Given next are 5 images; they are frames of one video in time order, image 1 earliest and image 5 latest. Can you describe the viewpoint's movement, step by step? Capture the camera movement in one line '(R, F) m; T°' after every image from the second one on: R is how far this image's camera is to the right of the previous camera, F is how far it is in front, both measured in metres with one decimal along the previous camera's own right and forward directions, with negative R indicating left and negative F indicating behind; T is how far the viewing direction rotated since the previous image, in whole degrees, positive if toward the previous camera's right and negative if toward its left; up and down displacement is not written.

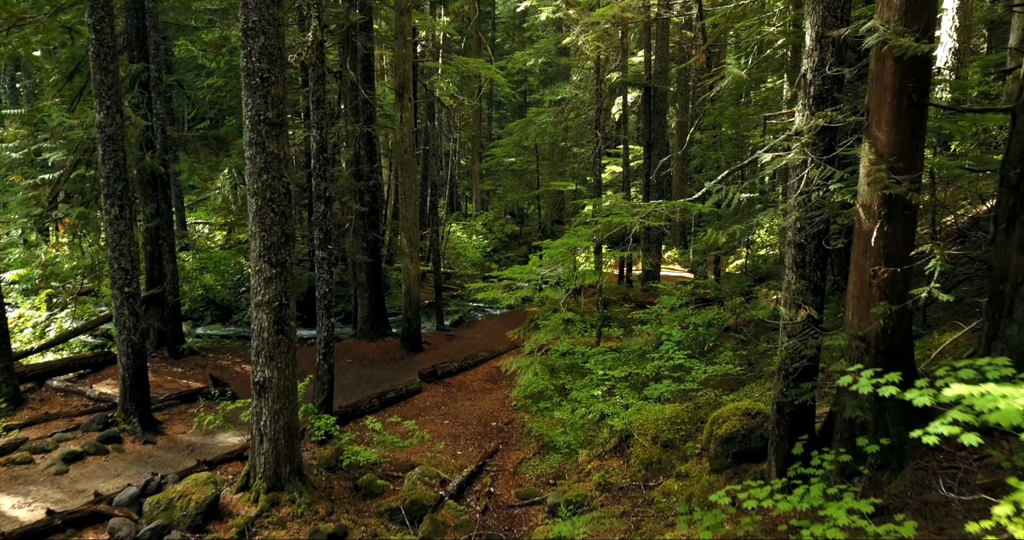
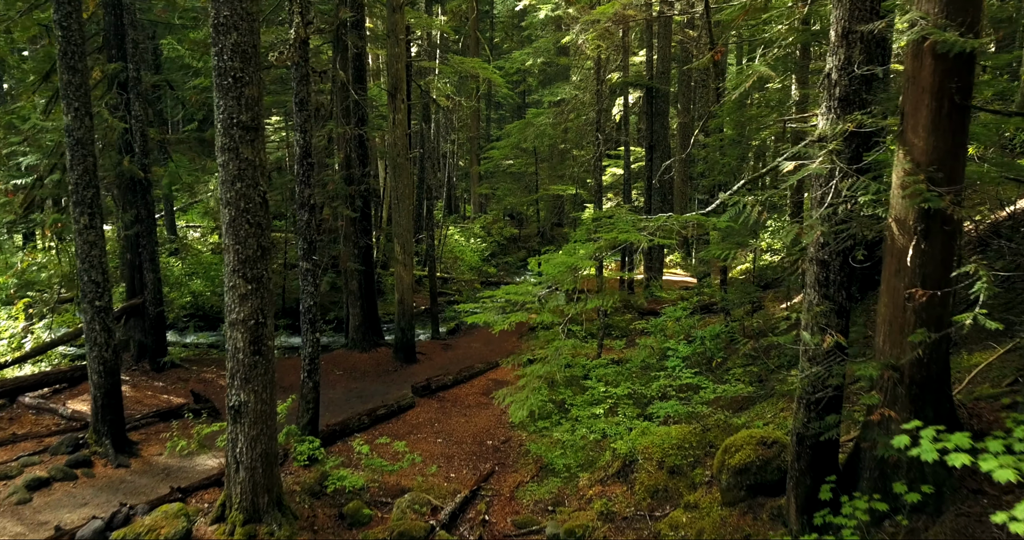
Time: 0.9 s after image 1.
(+0.1, +0.5) m; 0°
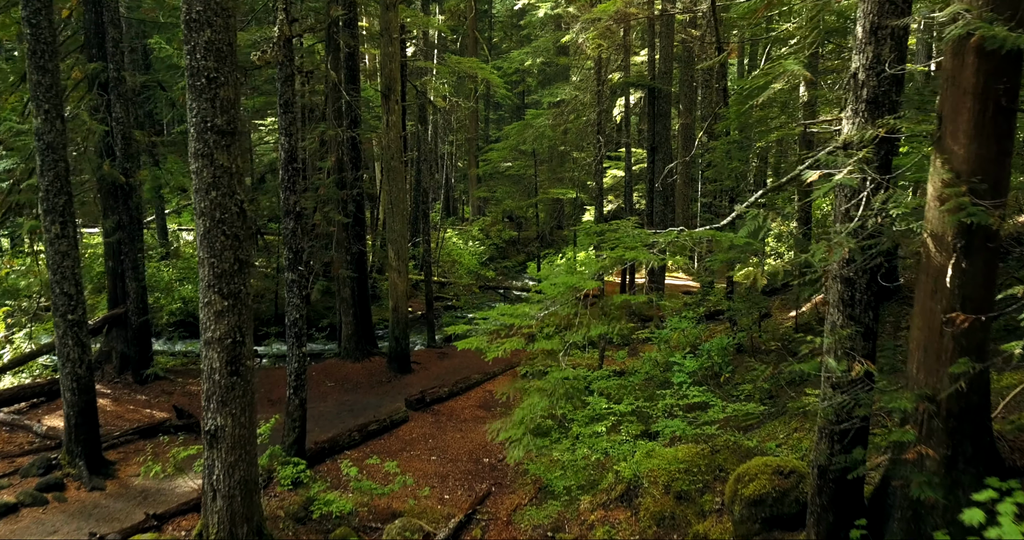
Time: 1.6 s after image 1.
(0.0, +0.4) m; 0°
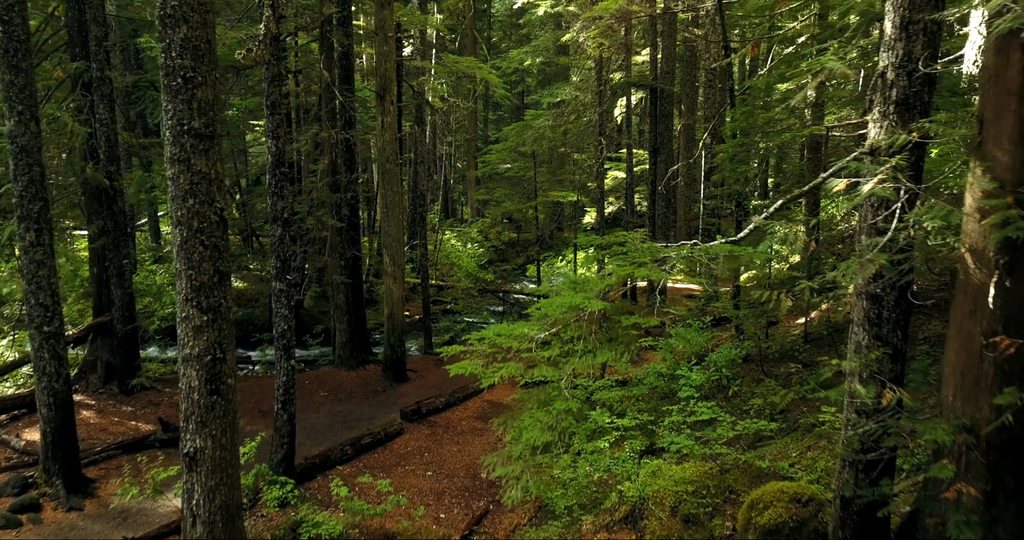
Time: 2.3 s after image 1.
(0.0, +0.3) m; 0°
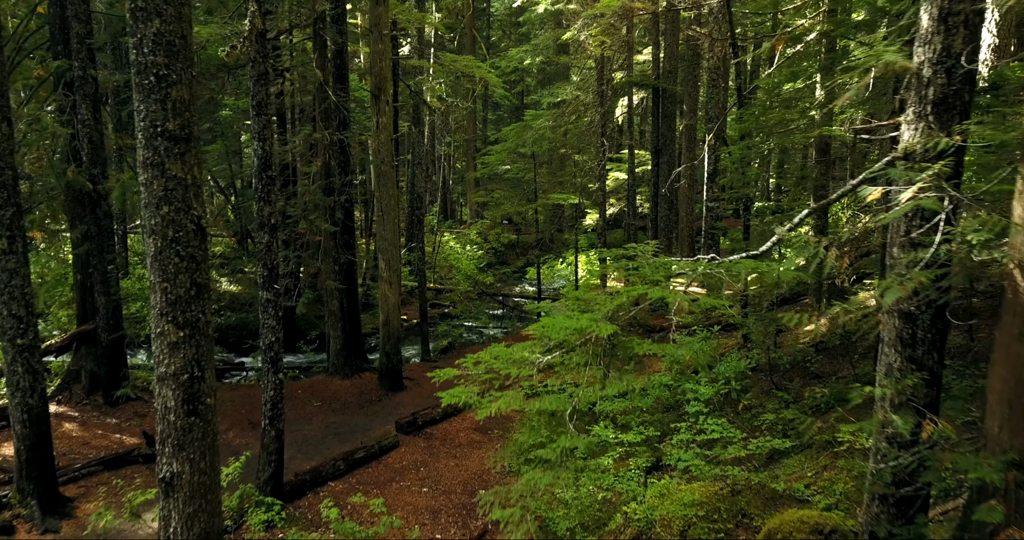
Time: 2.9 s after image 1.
(0.0, +0.3) m; 0°
